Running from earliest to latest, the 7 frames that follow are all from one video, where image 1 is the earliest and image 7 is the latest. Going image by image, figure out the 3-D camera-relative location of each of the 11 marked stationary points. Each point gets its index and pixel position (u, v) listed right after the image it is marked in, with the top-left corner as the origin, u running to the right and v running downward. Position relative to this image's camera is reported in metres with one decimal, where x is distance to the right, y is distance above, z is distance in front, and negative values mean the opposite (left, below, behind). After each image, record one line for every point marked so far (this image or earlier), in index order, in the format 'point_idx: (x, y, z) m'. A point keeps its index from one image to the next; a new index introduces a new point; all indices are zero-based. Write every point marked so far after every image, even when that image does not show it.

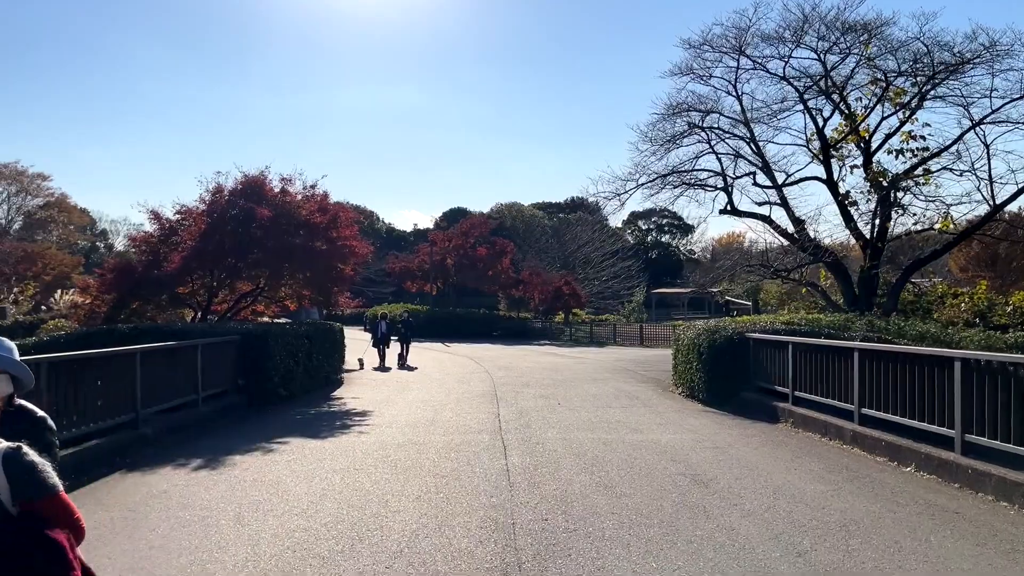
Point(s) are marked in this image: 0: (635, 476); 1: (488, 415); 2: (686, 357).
0: (+1.4, -2.1, +8.6) m
1: (-0.4, -2.2, +13.4) m
2: (+3.8, -1.6, +16.8) m
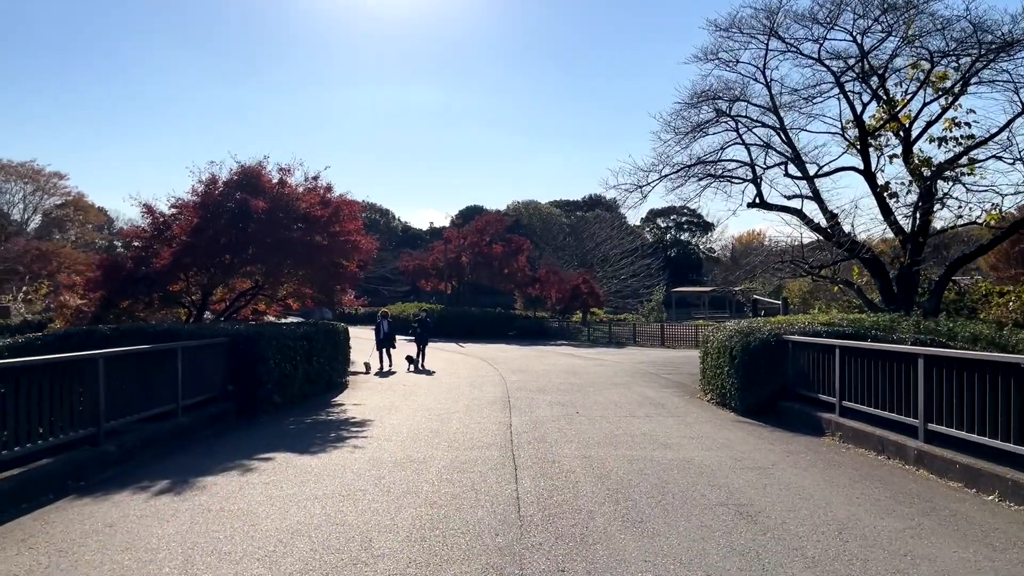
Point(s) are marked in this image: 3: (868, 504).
0: (+1.5, -2.1, +7.2) m
1: (-0.2, -2.2, +12.1) m
2: (+4.1, -1.5, +15.4) m
3: (+3.5, -2.1, +7.5) m
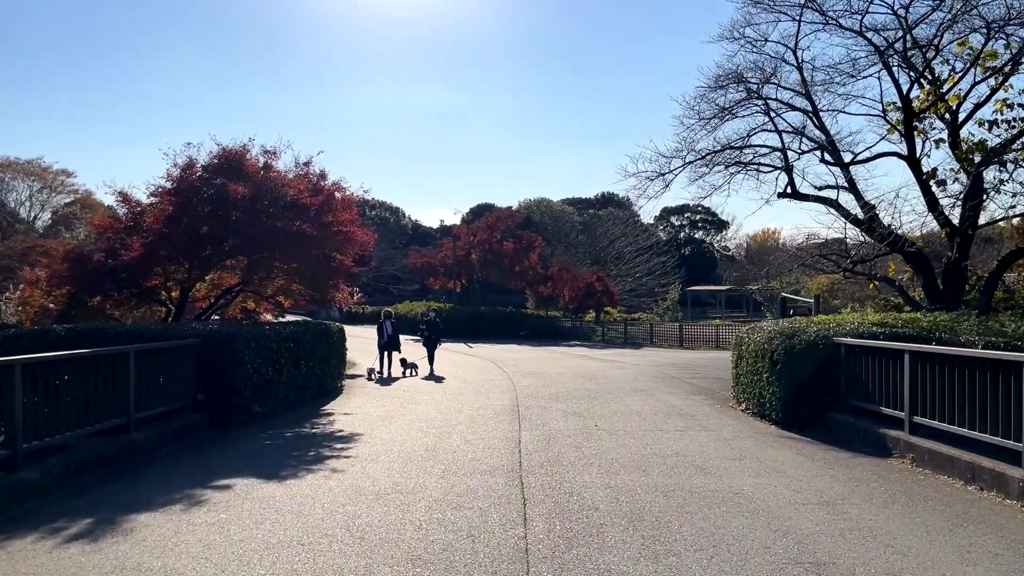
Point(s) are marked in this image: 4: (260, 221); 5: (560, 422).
0: (+1.5, -2.0, +5.5) m
1: (-0.1, -2.1, +10.4) m
2: (+4.3, -1.4, +13.7) m
3: (+3.5, -2.0, +5.7) m
4: (-4.9, +1.3, +14.9) m
5: (+0.8, -2.2, +12.4) m
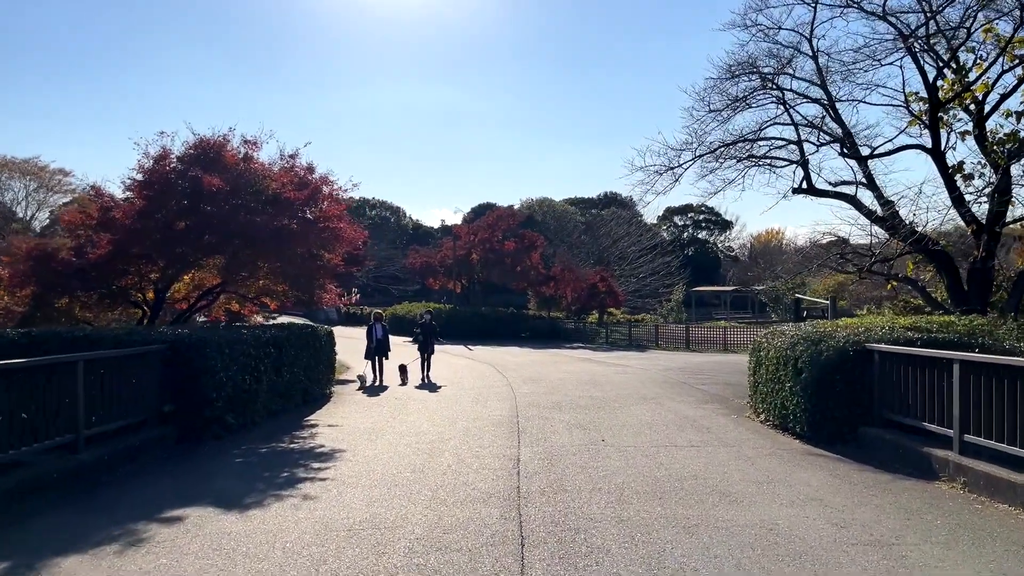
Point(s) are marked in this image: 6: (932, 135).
0: (+1.5, -2.0, +4.4) m
1: (-0.1, -2.1, +9.3) m
2: (+4.3, -1.5, +12.5) m
3: (+3.5, -2.0, +4.6) m
4: (-4.9, +1.3, +13.8) m
5: (+0.8, -2.2, +11.3) m
6: (+10.4, +3.8, +18.9) m
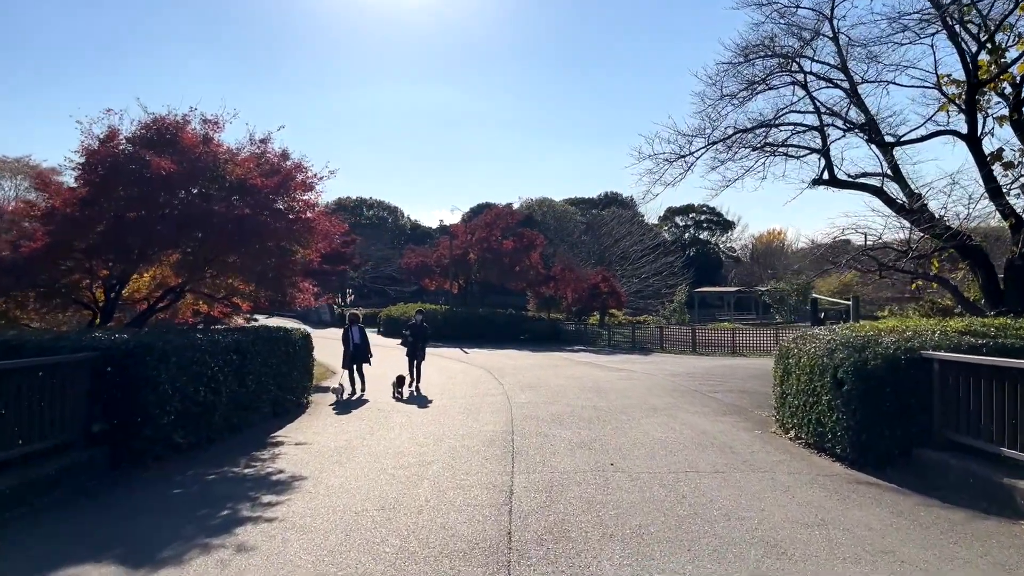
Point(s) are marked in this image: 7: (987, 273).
0: (+1.4, -2.0, +2.7) m
1: (-0.2, -2.1, +7.7) m
2: (+4.2, -1.4, +10.9) m
3: (+3.4, -2.0, +3.0) m
4: (-5.0, +1.3, +12.2) m
5: (+0.7, -2.1, +9.7) m
6: (+10.3, +3.8, +17.3) m
7: (+11.4, +0.4, +18.6) m
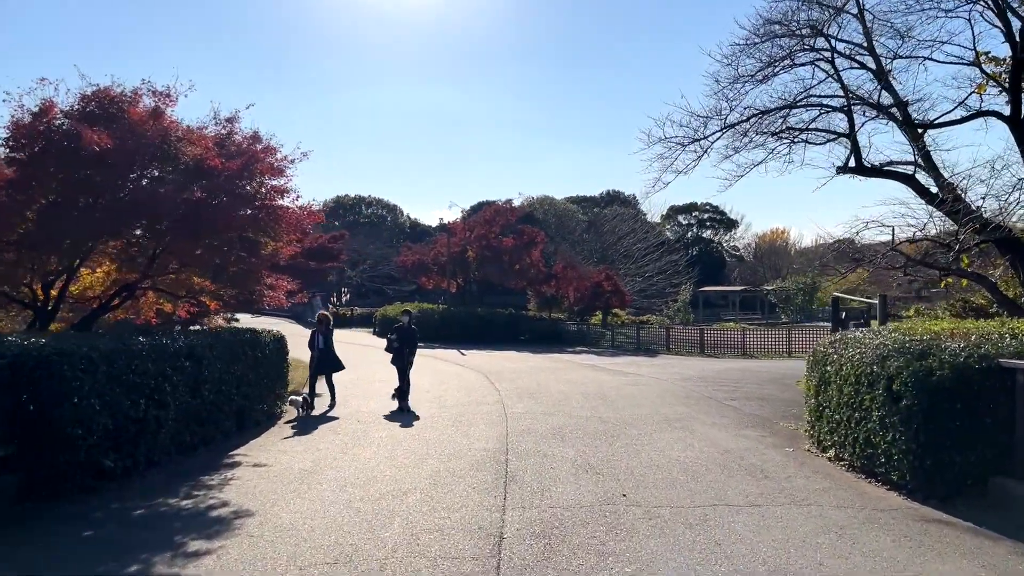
0: (+1.3, -1.9, +1.1) m
1: (-0.3, -2.0, +6.1) m
2: (+4.1, -1.4, +9.3) m
3: (+3.3, -2.0, +1.4) m
4: (-5.1, +1.4, +10.6) m
5: (+0.6, -2.1, +8.1) m
6: (+10.2, +3.9, +15.7) m
7: (+11.4, +0.4, +17.0) m
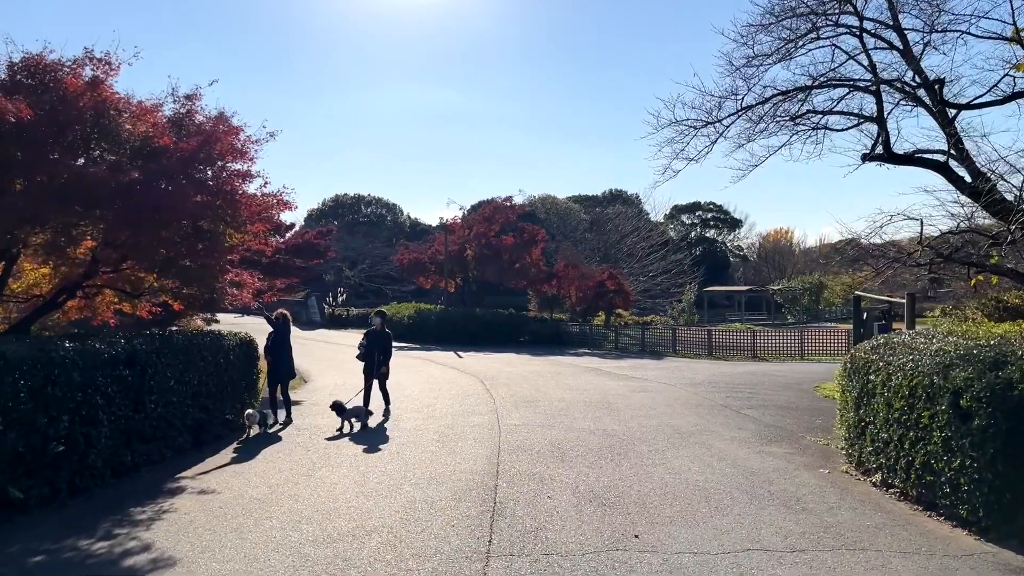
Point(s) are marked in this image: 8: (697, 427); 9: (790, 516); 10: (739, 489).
0: (+1.2, -1.9, -0.3) m
1: (-0.4, -2.0, +4.6) m
2: (+4.0, -1.3, +7.8) m
3: (+3.2, -1.9, -0.1) m
4: (-5.2, +1.4, +9.2) m
5: (+0.5, -2.0, +6.6) m
6: (+10.1, +3.9, +14.2) m
7: (+11.3, +0.5, +15.5) m
8: (+2.9, -2.2, +12.3) m
9: (+2.6, -2.1, +7.2) m
10: (+2.4, -2.1, +8.2) m
